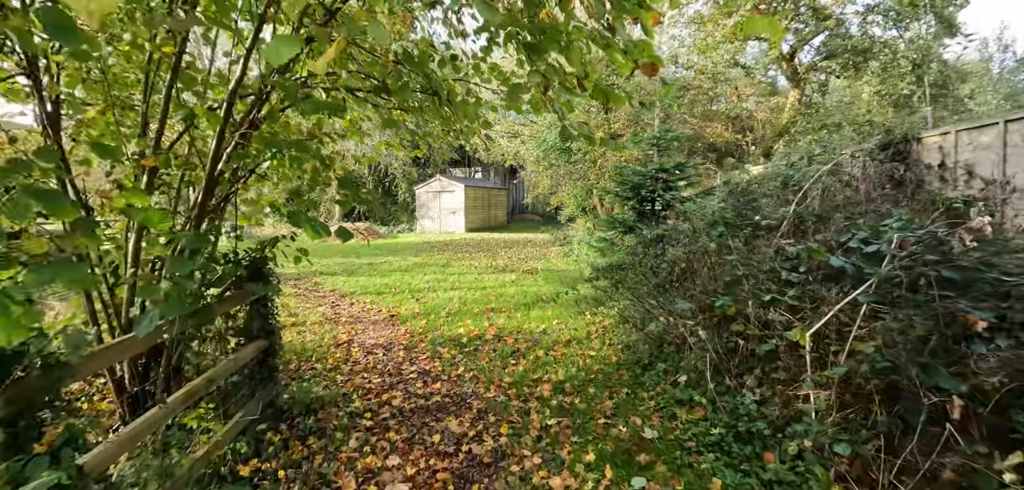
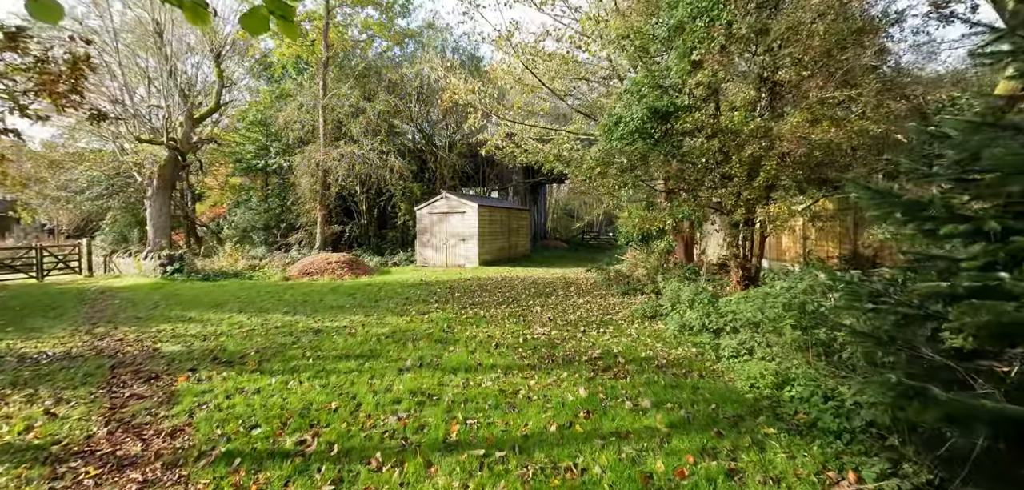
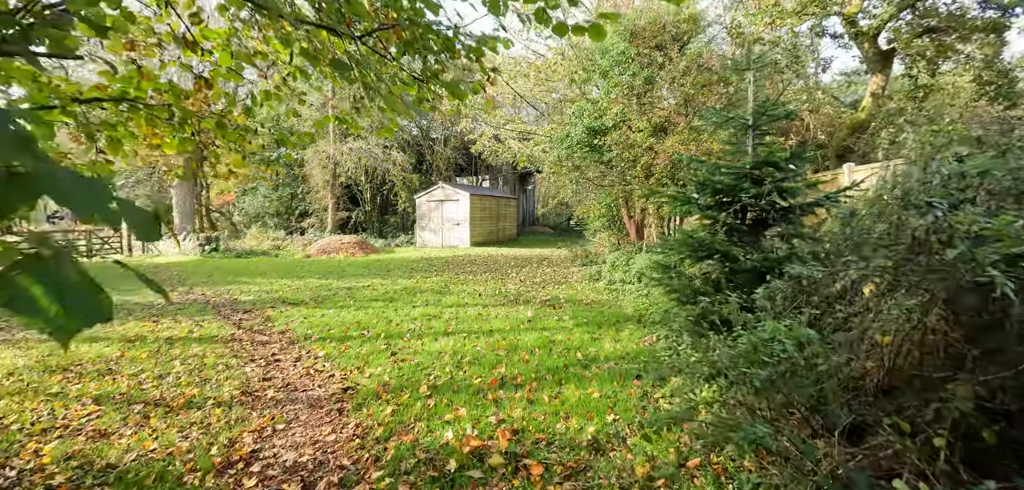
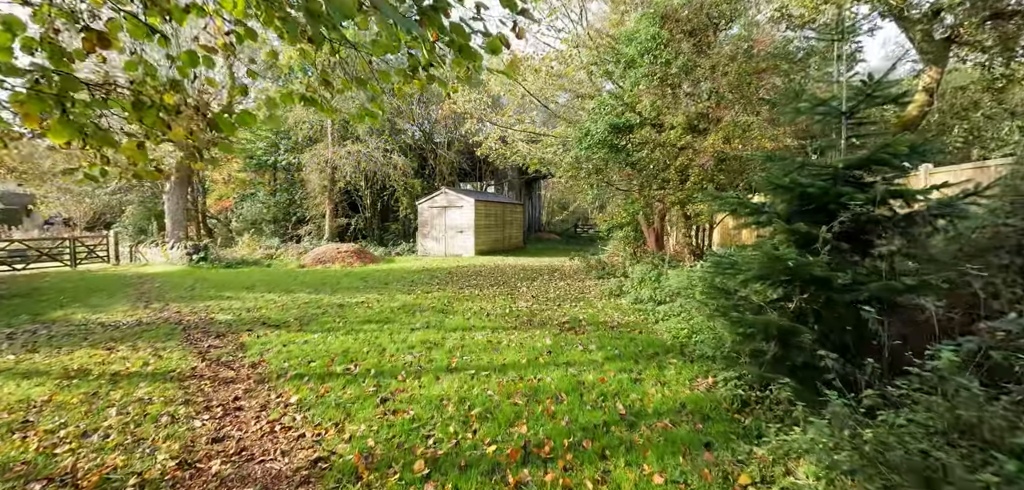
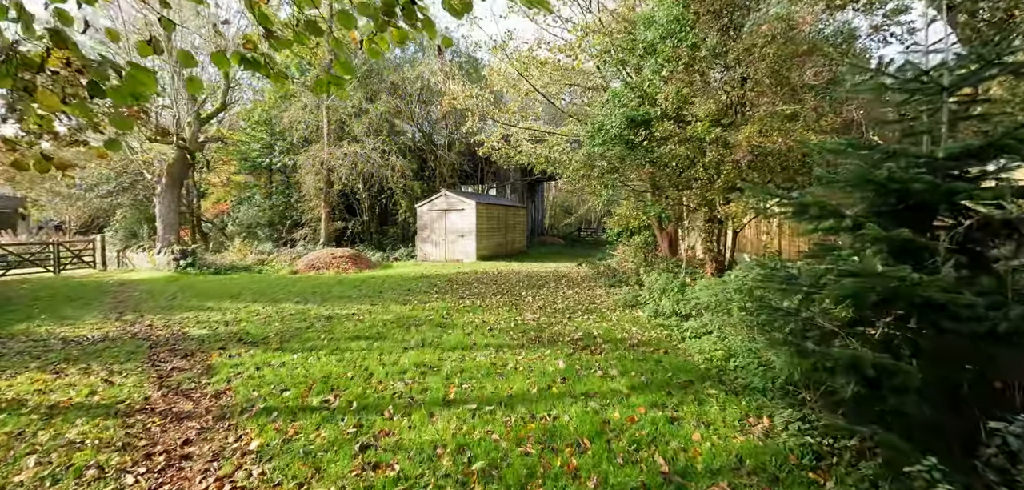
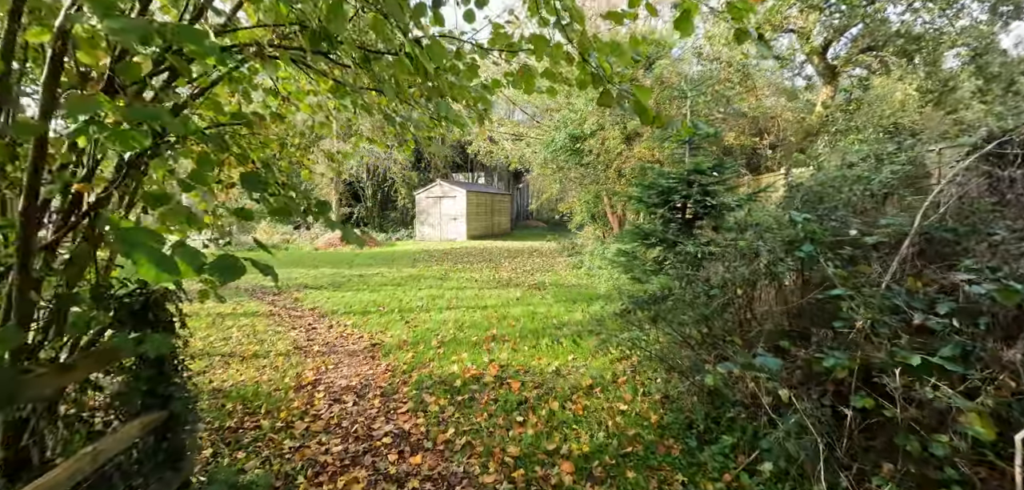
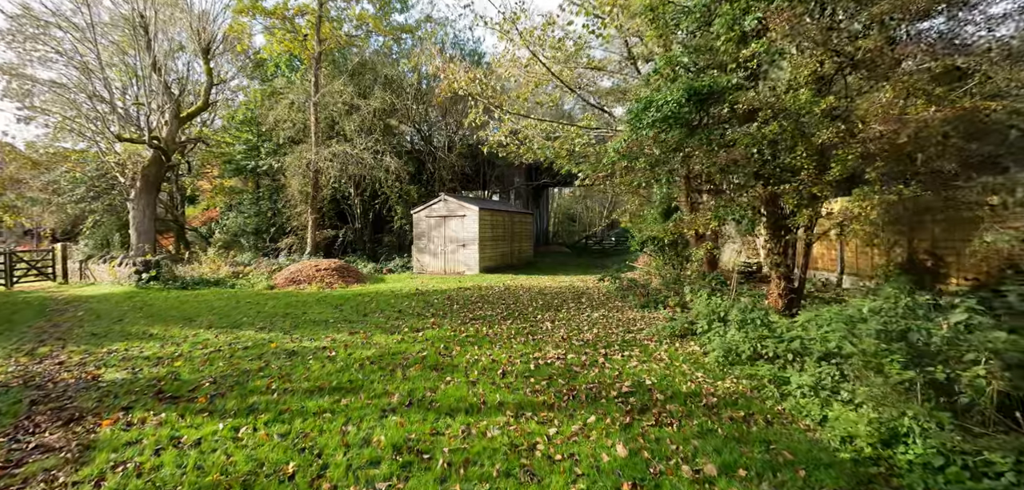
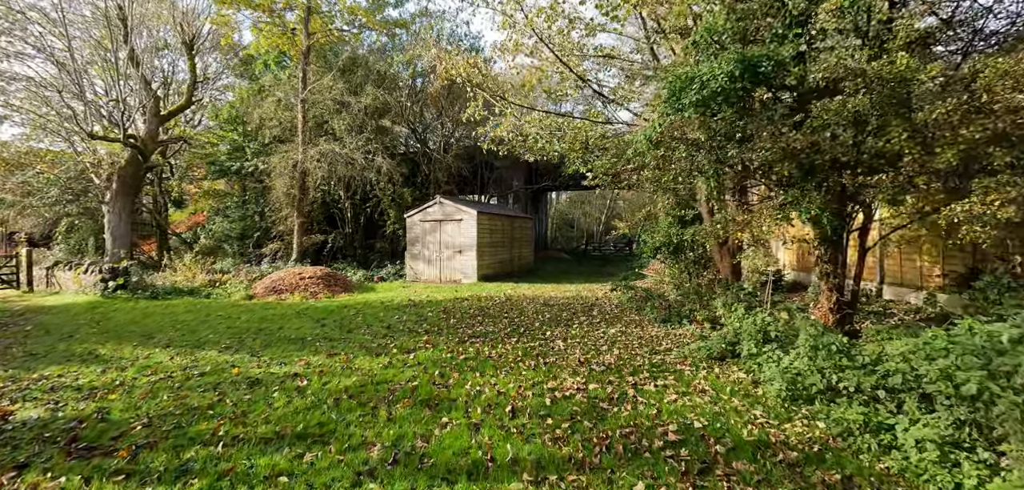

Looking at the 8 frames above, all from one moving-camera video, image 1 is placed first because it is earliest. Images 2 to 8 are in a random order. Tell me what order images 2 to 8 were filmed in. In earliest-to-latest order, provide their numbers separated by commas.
6, 3, 4, 5, 2, 7, 8
